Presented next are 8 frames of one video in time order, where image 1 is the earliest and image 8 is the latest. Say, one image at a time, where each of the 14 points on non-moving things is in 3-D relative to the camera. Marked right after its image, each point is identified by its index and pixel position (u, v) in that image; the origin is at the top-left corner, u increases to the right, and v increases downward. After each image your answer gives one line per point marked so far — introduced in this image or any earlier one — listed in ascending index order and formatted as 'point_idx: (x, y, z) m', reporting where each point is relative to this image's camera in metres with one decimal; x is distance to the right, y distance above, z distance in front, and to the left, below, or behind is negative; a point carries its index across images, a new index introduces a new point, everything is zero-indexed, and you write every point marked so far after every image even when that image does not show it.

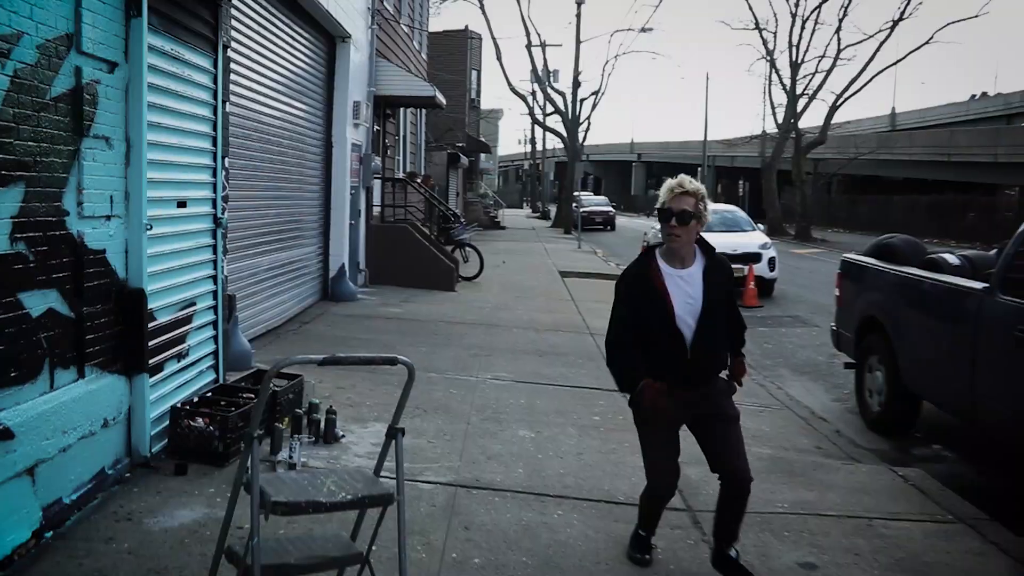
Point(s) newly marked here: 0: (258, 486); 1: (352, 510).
0: (-0.7, -0.5, +2.7) m
1: (-0.5, -0.6, +2.7) m
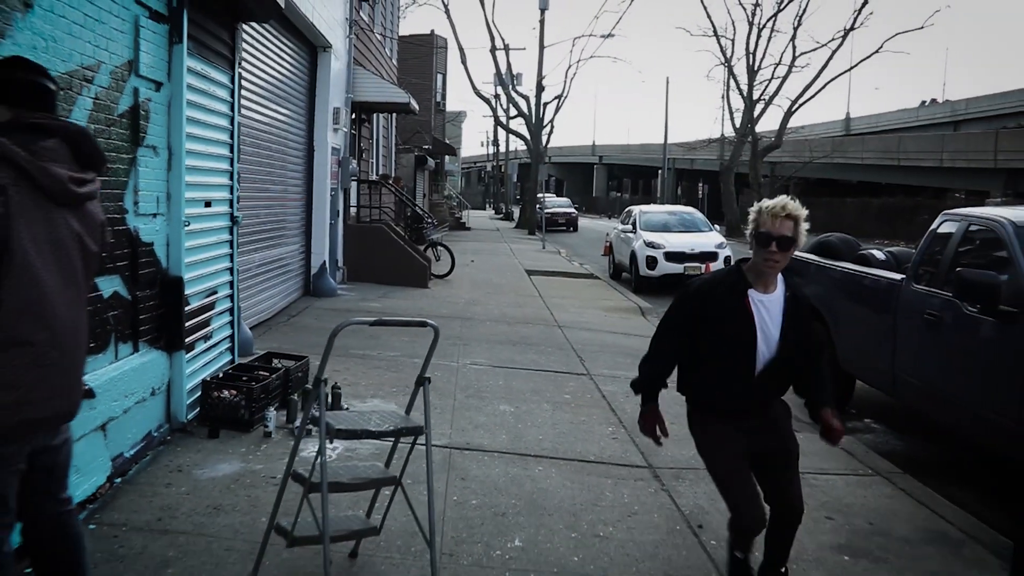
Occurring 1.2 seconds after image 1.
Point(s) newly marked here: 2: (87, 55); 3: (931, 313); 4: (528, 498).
0: (-0.7, -0.5, +3.5) m
1: (-0.4, -0.5, +3.5) m
2: (-1.9, +1.1, +4.4) m
3: (+2.8, -0.2, +6.5) m
4: (+0.1, -1.1, +5.3) m
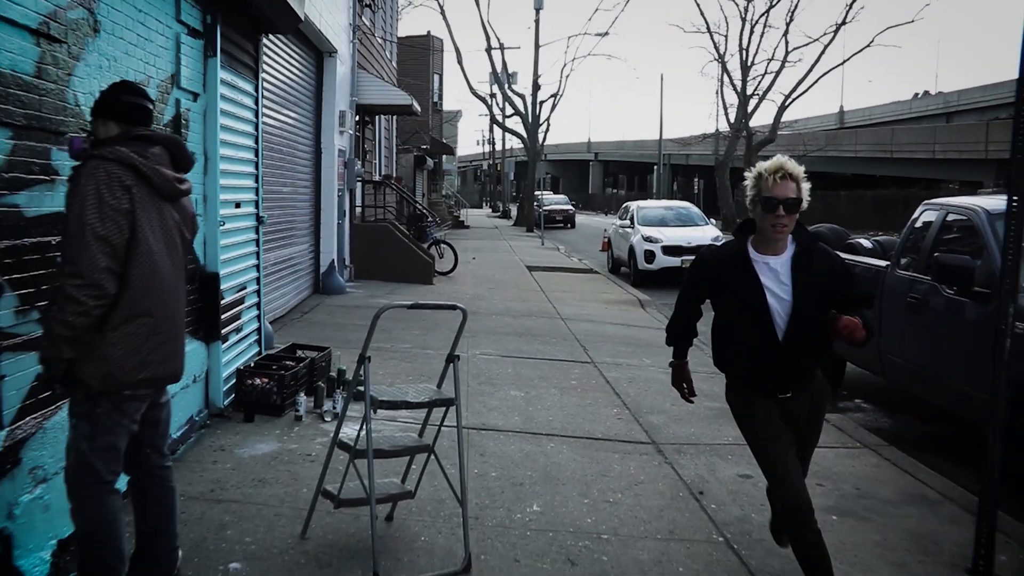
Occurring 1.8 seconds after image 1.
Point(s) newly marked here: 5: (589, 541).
0: (-0.6, -0.4, +4.0) m
1: (-0.4, -0.5, +4.0) m
2: (-1.9, +1.1, +4.9) m
3: (+2.9, -0.1, +7.0) m
4: (+0.2, -1.1, +5.7) m
5: (+0.3, -1.2, +4.6) m
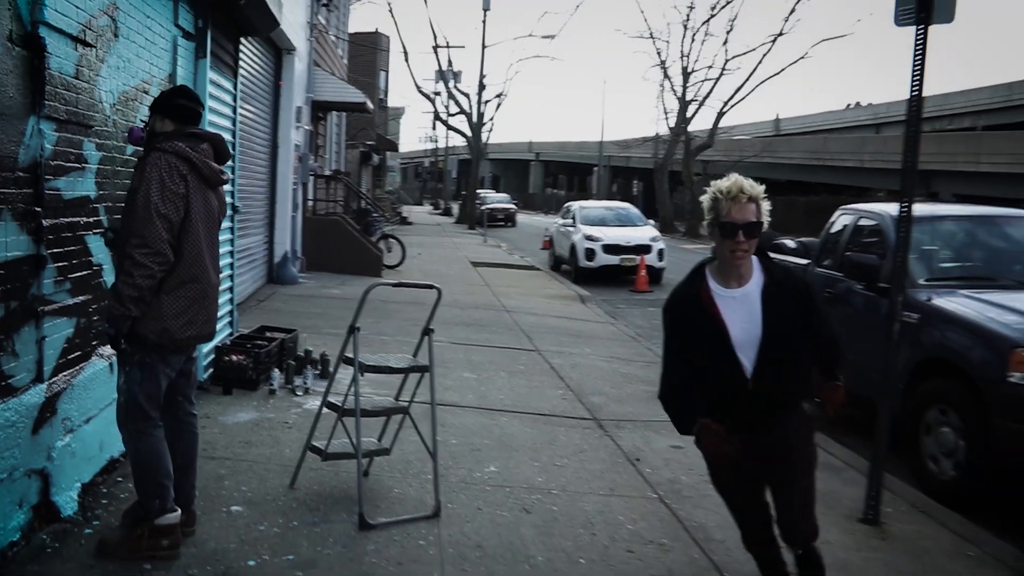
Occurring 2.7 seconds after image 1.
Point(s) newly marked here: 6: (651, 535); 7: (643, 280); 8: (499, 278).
0: (-0.7, -0.3, +4.6) m
1: (-0.5, -0.4, +4.6) m
2: (-2.0, +1.2, +5.4) m
3: (+2.5, 0.0, +7.8) m
4: (-0.1, -1.0, +6.4) m
5: (+0.1, -1.1, +5.3) m
6: (+0.7, -1.2, +4.8) m
7: (+2.4, +0.2, +18.5) m
8: (-0.3, +0.2, +18.9) m
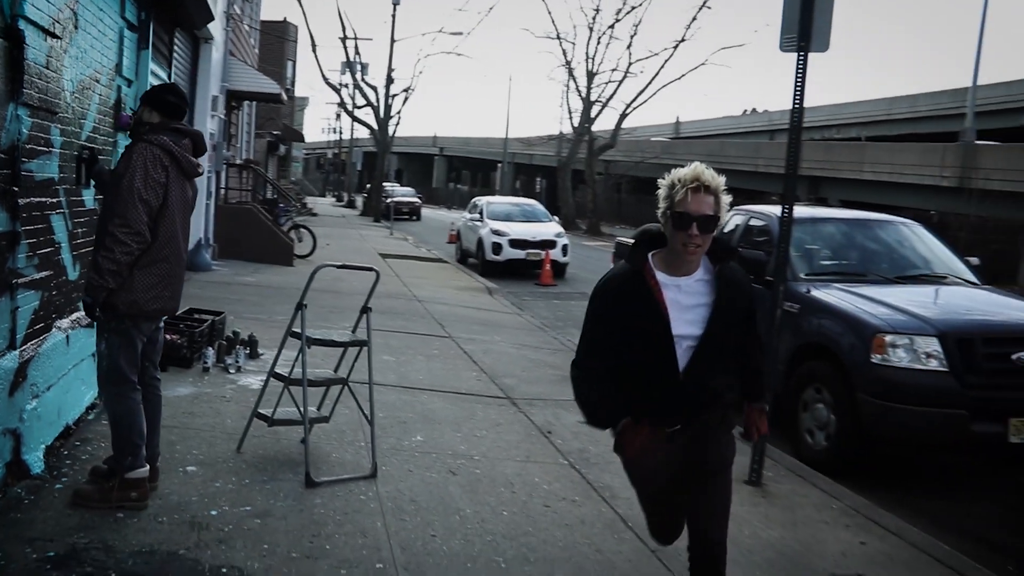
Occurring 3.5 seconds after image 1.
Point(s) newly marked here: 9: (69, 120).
0: (-1.1, -0.2, +5.0) m
1: (-0.9, -0.3, +5.1) m
2: (-2.4, +1.3, +5.7) m
3: (+1.8, 0.0, +8.6) m
4: (-0.6, -0.9, +6.9) m
5: (-0.3, -1.0, +5.8) m
6: (+0.3, -1.1, +5.4) m
7: (+0.7, +0.3, +19.2) m
8: (-2.0, +0.4, +19.4) m
9: (-2.3, +0.9, +5.1) m
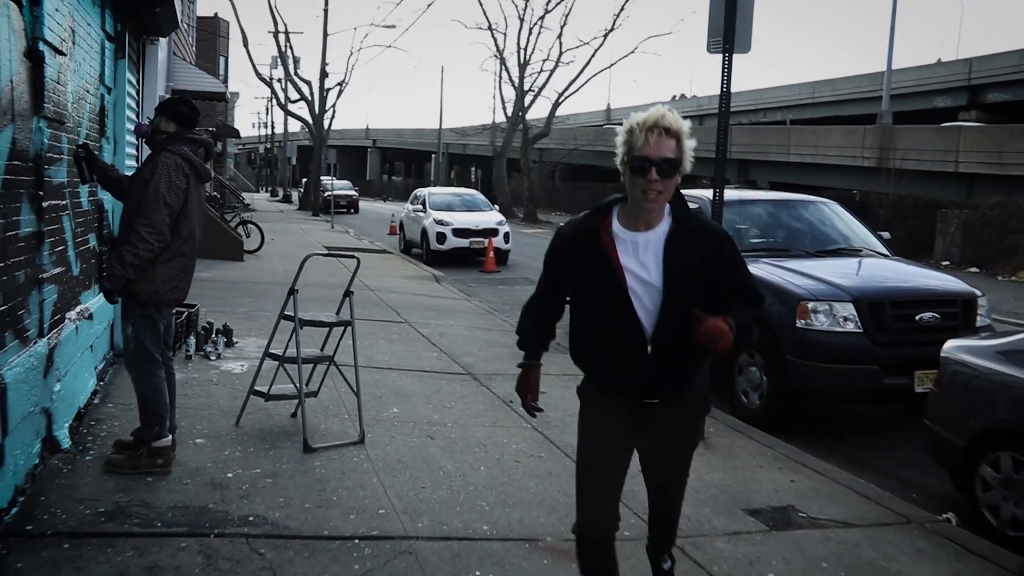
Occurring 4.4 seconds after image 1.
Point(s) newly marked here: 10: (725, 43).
0: (-1.2, -0.2, +5.6) m
1: (-1.0, -0.2, +5.7) m
2: (-2.7, +1.4, +6.2) m
3: (+1.4, +0.2, +9.3) m
4: (-0.9, -0.8, +7.5) m
5: (-0.5, -0.9, +6.5) m
6: (+0.1, -1.0, +6.0) m
7: (-0.4, +0.6, +19.8) m
8: (-3.2, +0.6, +19.9) m
9: (-2.5, +0.9, +5.6) m
10: (+1.5, +1.7, +6.8) m
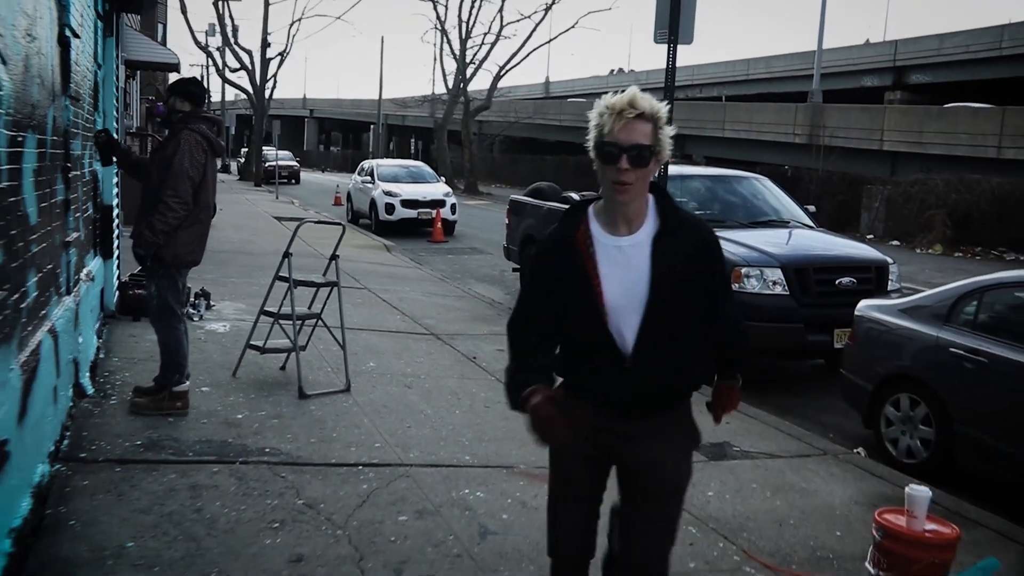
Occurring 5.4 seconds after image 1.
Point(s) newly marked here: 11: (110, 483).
0: (-1.4, +0.1, +6.3) m
1: (-1.2, 0.0, +6.3) m
2: (-2.9, +1.6, +6.7) m
3: (+1.0, +0.6, +10.1) m
4: (-1.2, -0.5, +8.2) m
5: (-0.7, -0.7, +7.2) m
6: (-0.1, -0.8, +6.8) m
7: (-1.5, +1.2, +20.5) m
8: (-4.2, +1.2, +20.3) m
9: (-2.7, +1.1, +6.1) m
10: (+1.2, +1.9, +7.5) m
11: (-1.7, -0.8, +4.2) m
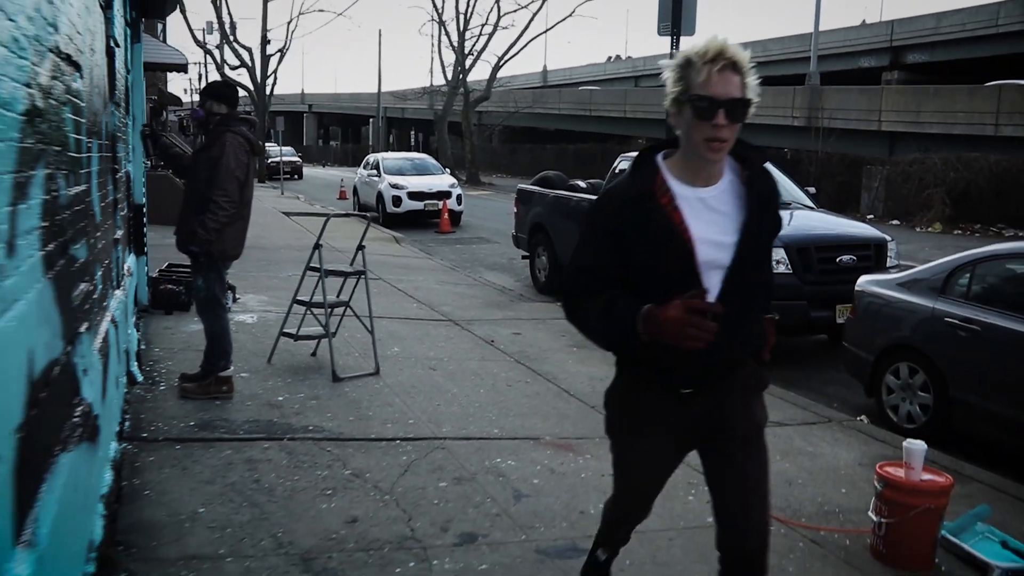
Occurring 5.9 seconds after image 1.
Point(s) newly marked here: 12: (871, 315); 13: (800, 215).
0: (-1.3, +0.1, +6.6) m
1: (-1.1, +0.1, +6.7) m
2: (-2.8, +1.6, +7.0) m
3: (+1.1, +0.7, +10.5) m
4: (-1.1, -0.4, +8.5) m
5: (-0.6, -0.6, +7.5) m
6: (+0.1, -0.7, +7.2) m
7: (-1.4, +1.4, +20.8) m
8: (-4.1, +1.3, +20.7) m
9: (-2.6, +1.2, +6.5) m
10: (+1.3, +2.1, +7.9) m
11: (-1.6, -0.8, +4.6) m
12: (+2.4, -0.2, +6.7) m
13: (+2.7, +0.7, +9.1) m
